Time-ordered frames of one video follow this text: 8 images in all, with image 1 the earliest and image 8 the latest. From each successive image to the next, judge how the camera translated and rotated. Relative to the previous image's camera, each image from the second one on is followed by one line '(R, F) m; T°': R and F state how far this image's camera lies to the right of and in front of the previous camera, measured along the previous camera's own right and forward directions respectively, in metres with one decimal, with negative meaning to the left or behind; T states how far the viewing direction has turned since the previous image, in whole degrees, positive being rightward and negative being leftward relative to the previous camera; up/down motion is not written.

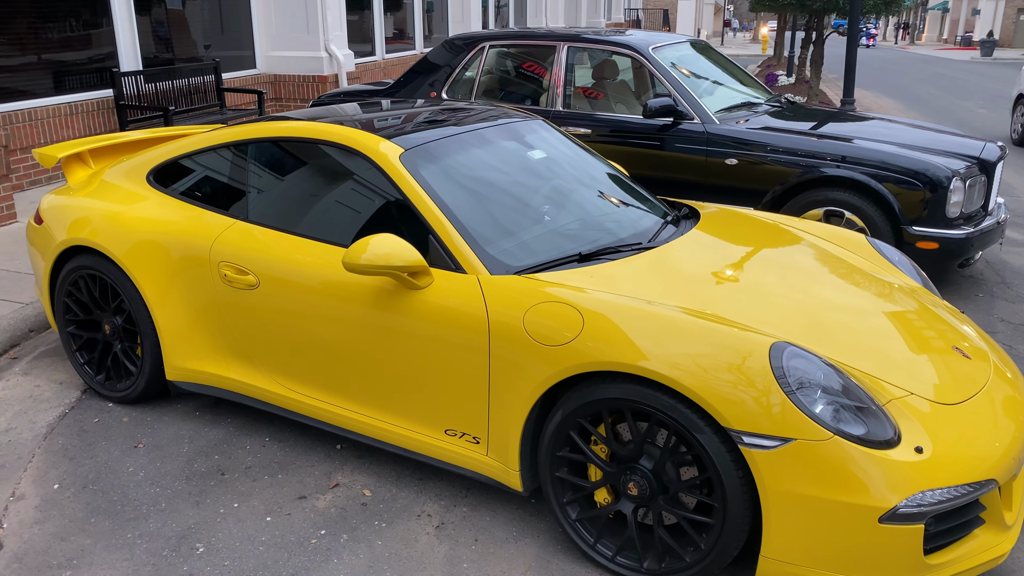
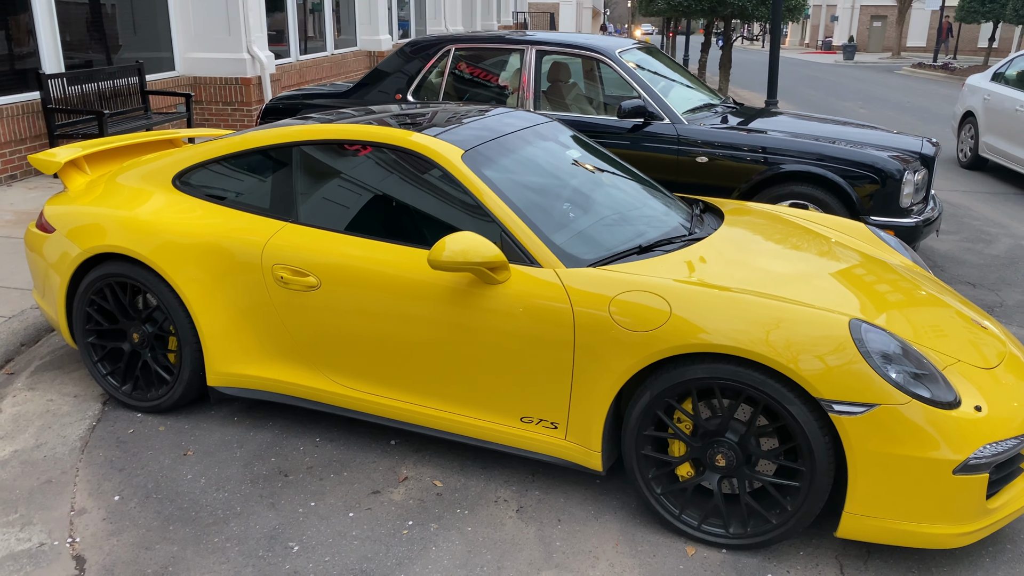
(-0.7, -0.1) m; +8°
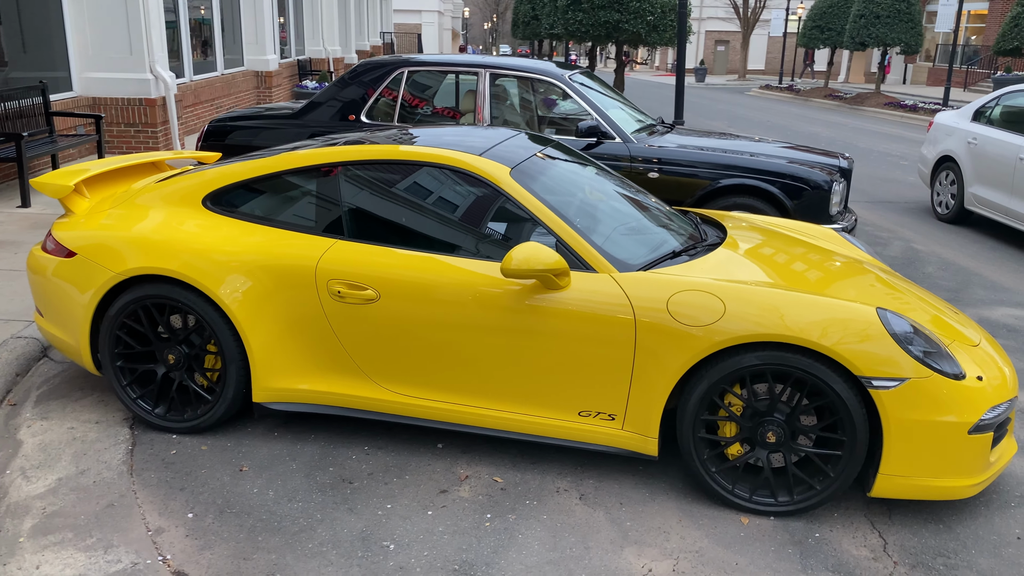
(-0.7, -0.2) m; +9°
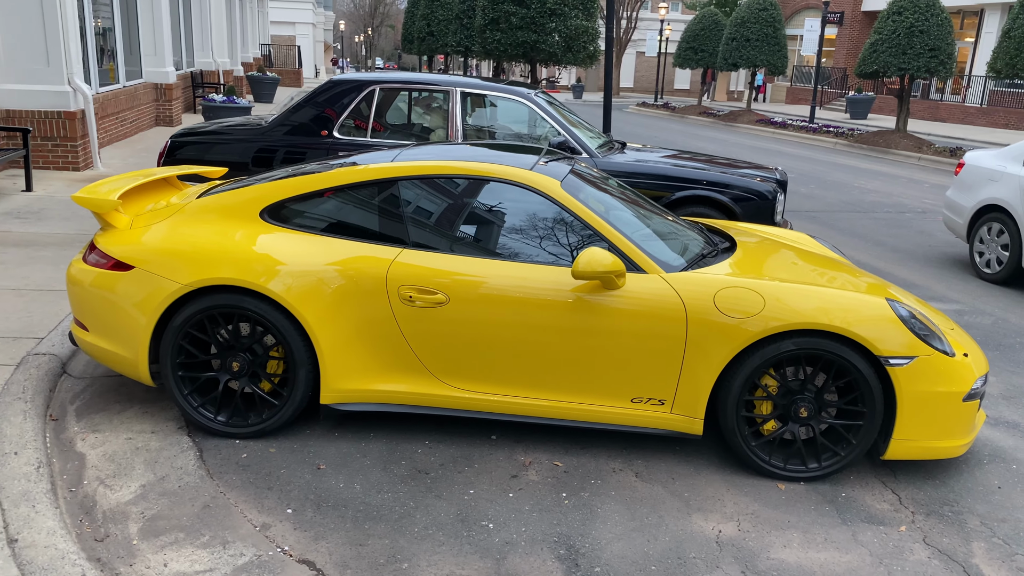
(-0.8, -0.3) m; +9°
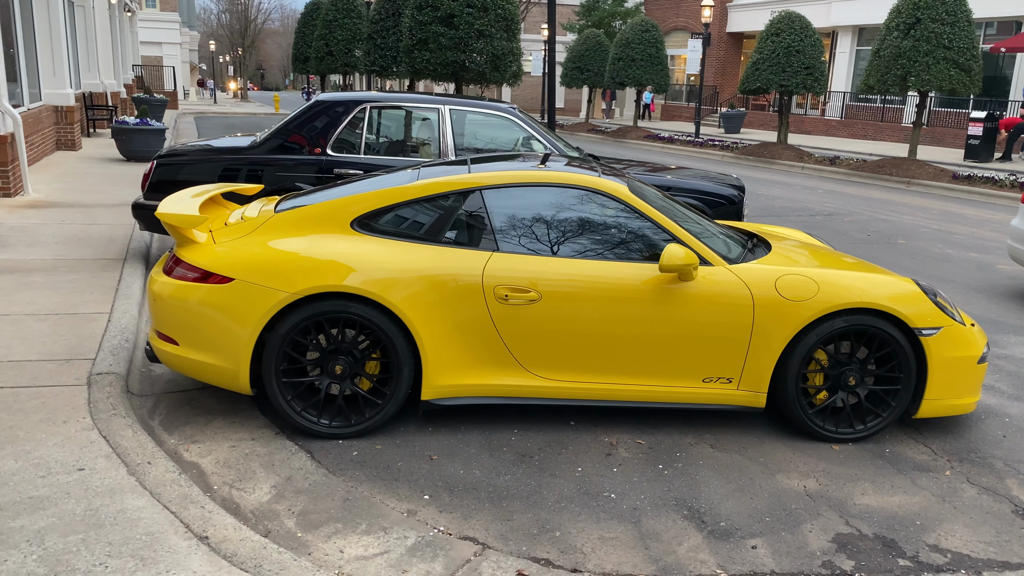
(-1.0, -0.3) m; +8°
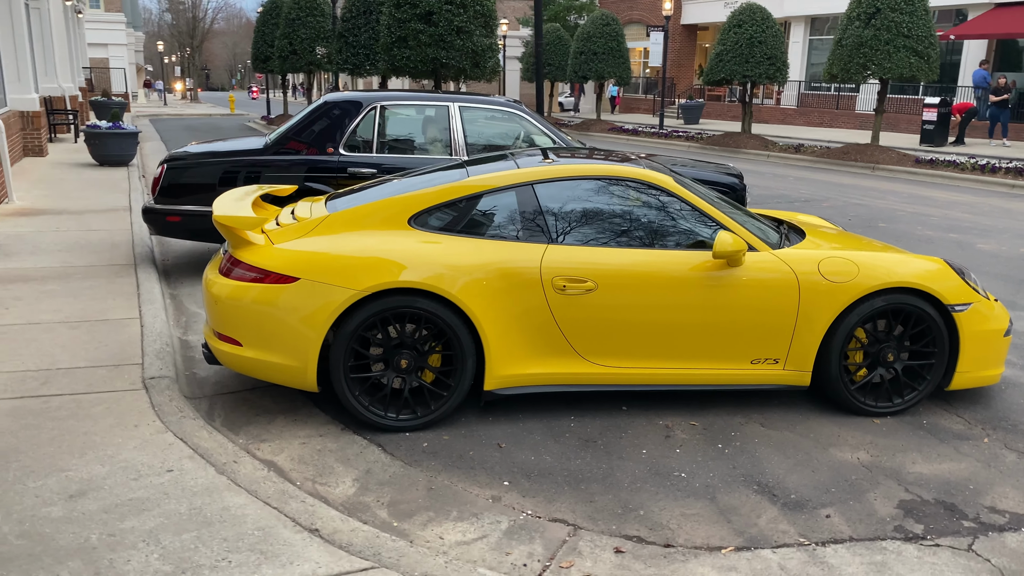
(-0.5, -0.1) m; +3°
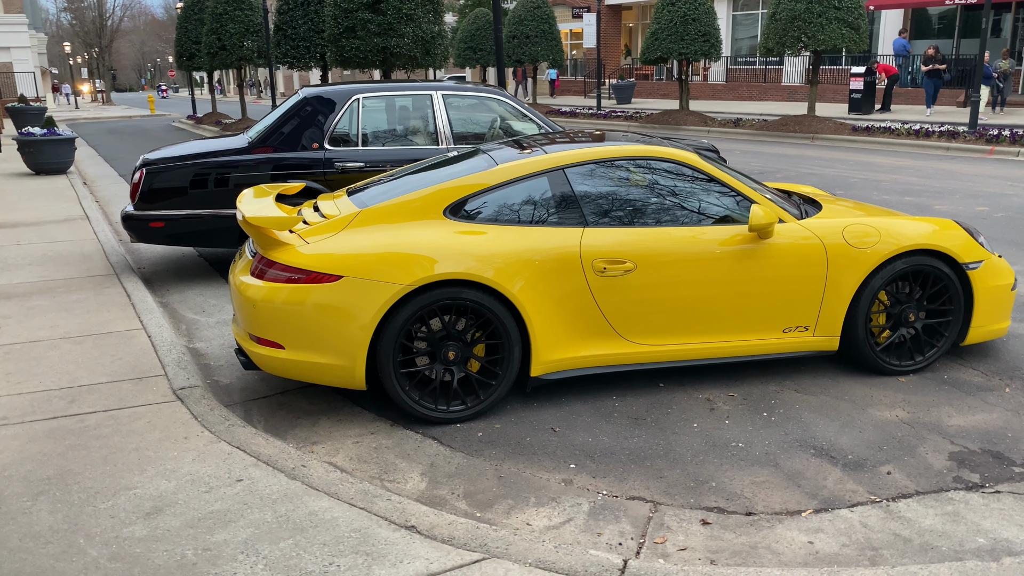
(-0.5, 0.0) m; +5°
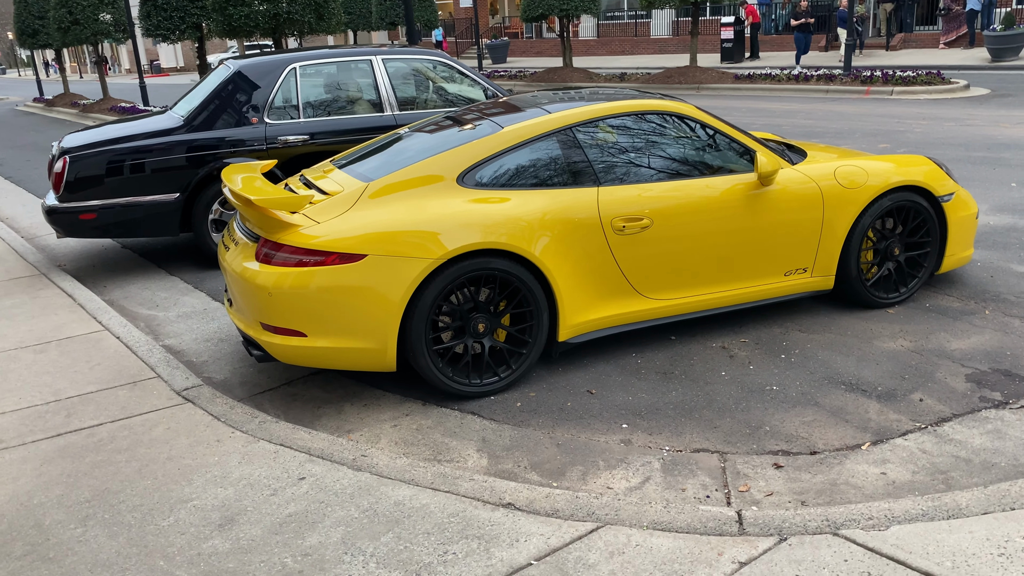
(-0.7, +0.1) m; +8°
